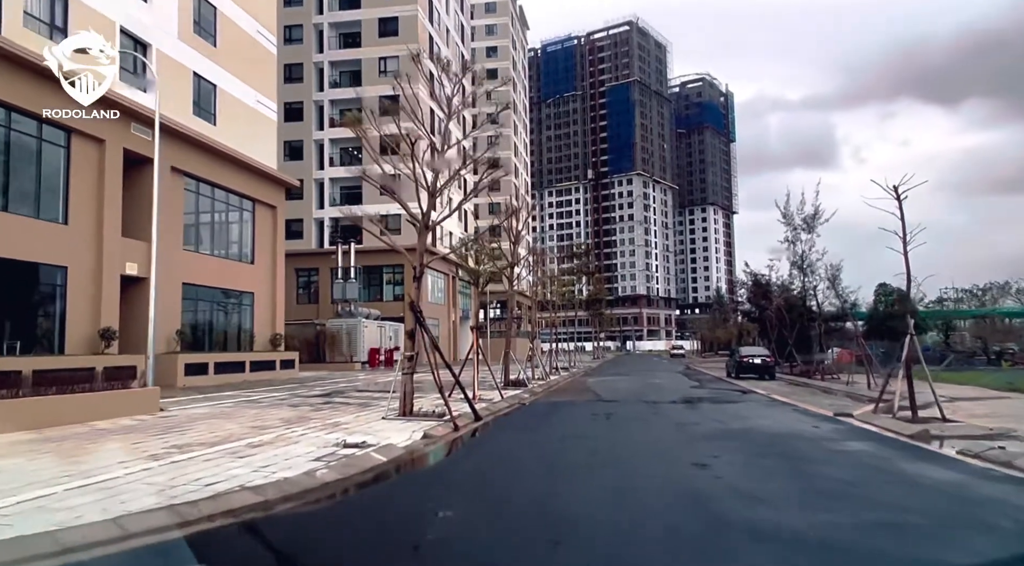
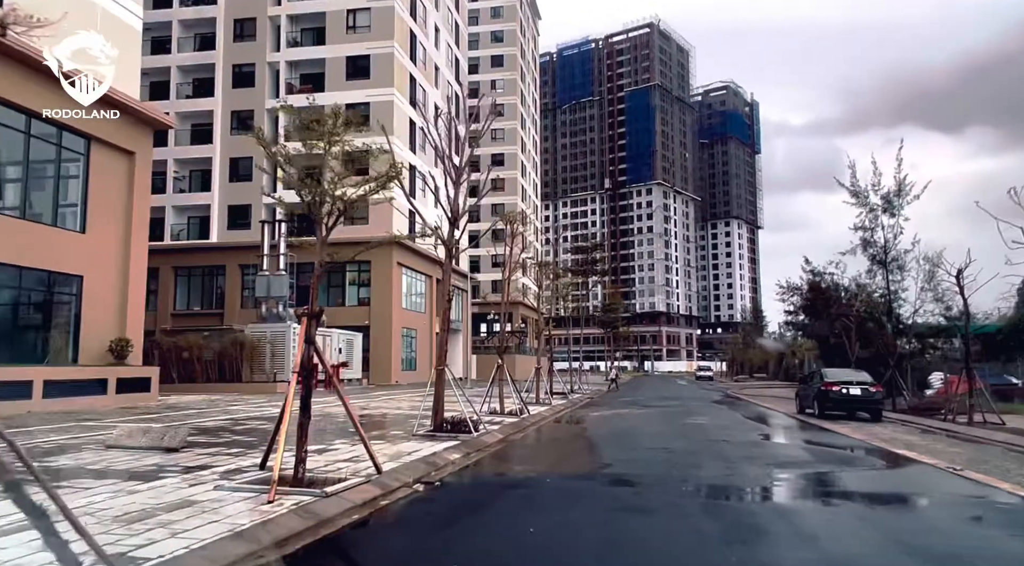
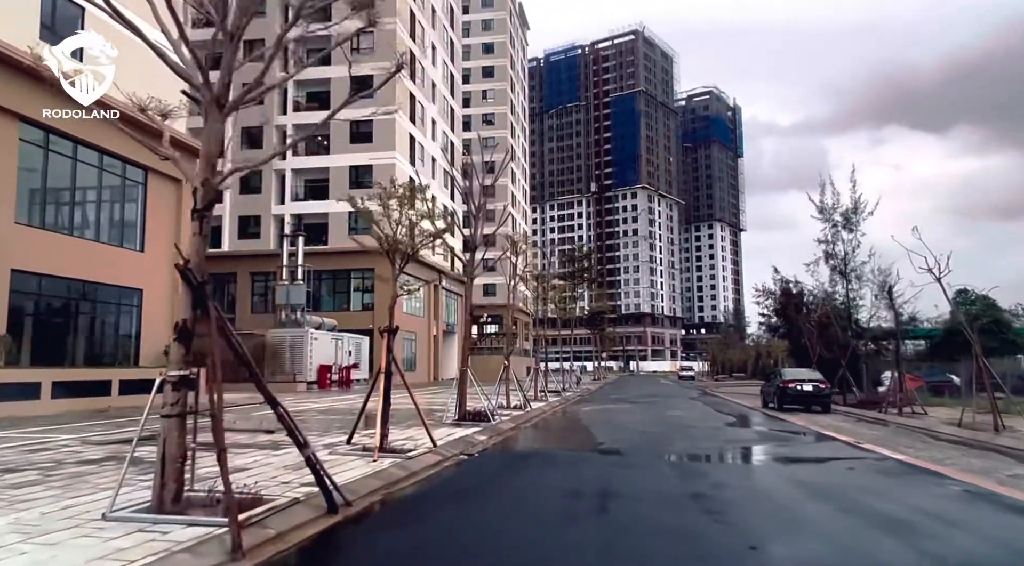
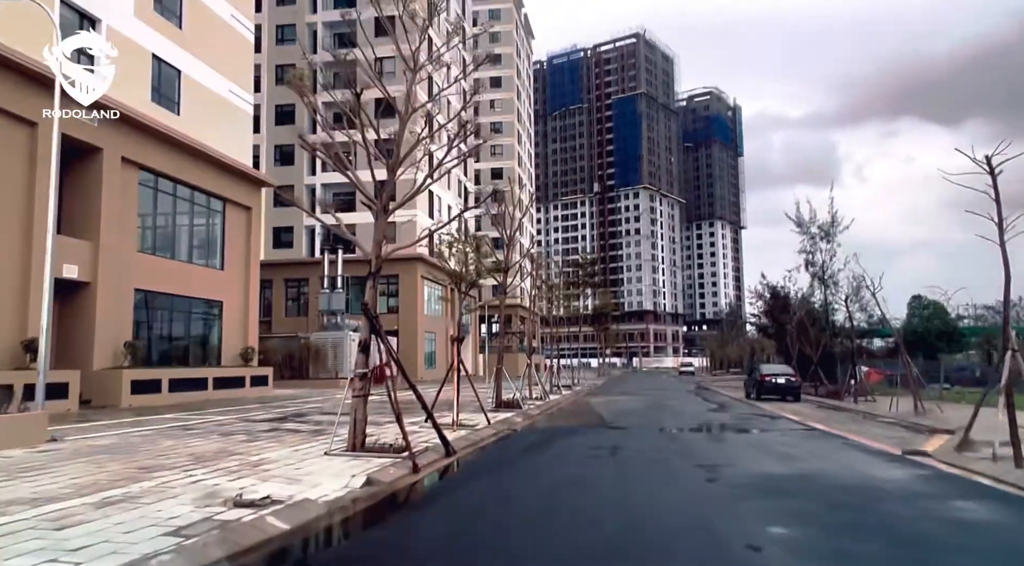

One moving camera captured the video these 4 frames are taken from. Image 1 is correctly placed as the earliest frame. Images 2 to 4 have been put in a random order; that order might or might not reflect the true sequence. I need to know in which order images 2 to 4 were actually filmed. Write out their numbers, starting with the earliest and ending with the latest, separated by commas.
4, 3, 2
